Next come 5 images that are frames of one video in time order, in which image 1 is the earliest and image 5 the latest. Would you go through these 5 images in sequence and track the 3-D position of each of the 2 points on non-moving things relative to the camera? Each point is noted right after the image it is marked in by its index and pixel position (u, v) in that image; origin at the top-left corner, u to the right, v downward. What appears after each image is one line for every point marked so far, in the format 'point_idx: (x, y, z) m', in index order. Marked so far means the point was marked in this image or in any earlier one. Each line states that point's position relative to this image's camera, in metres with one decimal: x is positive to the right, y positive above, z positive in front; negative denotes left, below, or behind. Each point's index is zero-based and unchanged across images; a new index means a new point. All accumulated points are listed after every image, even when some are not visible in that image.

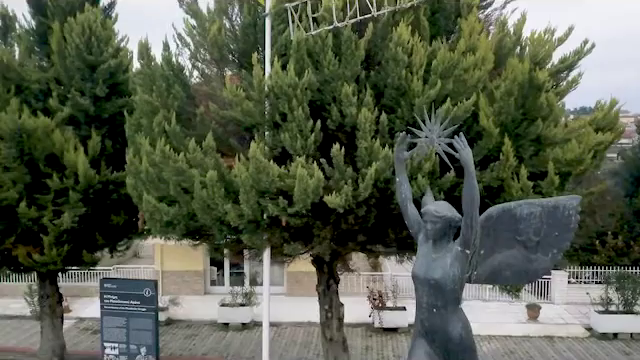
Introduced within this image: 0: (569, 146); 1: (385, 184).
0: (+3.1, +0.4, +8.3) m
1: (+0.8, -0.1, +8.2) m
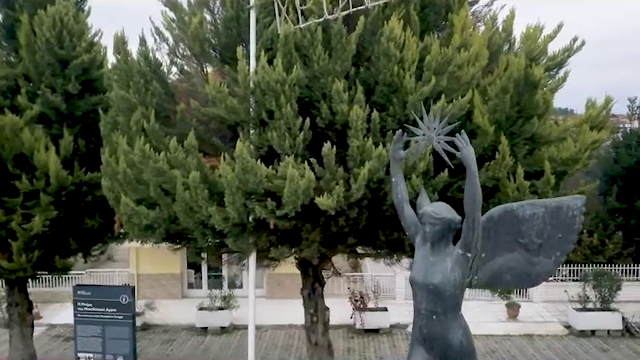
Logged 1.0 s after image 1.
0: (+3.0, +0.4, +8.1) m
1: (+0.7, -0.1, +7.8) m
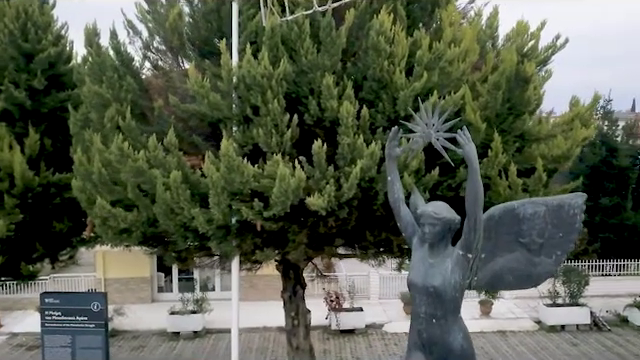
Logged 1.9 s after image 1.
0: (+2.9, +0.5, +8.0) m
1: (+0.6, 0.0, +7.6) m
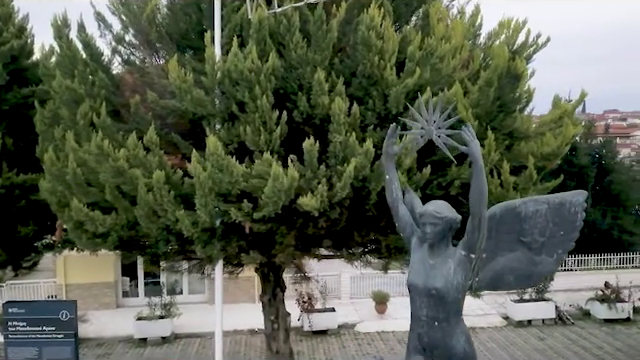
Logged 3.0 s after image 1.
0: (+2.7, +0.5, +7.9) m
1: (+0.5, 0.0, +7.3) m
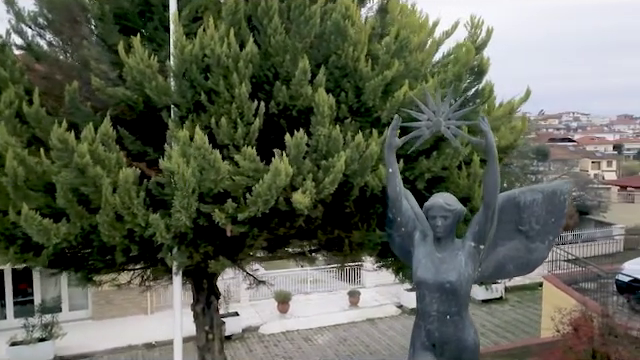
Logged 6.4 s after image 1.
0: (+2.3, +0.6, +8.2) m
1: (+0.3, 0.0, +7.0) m
